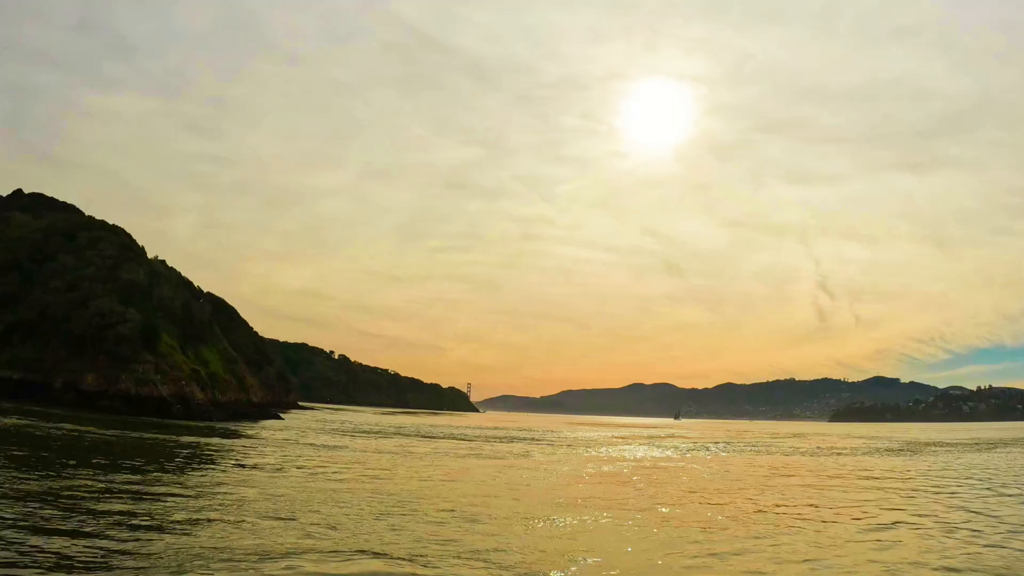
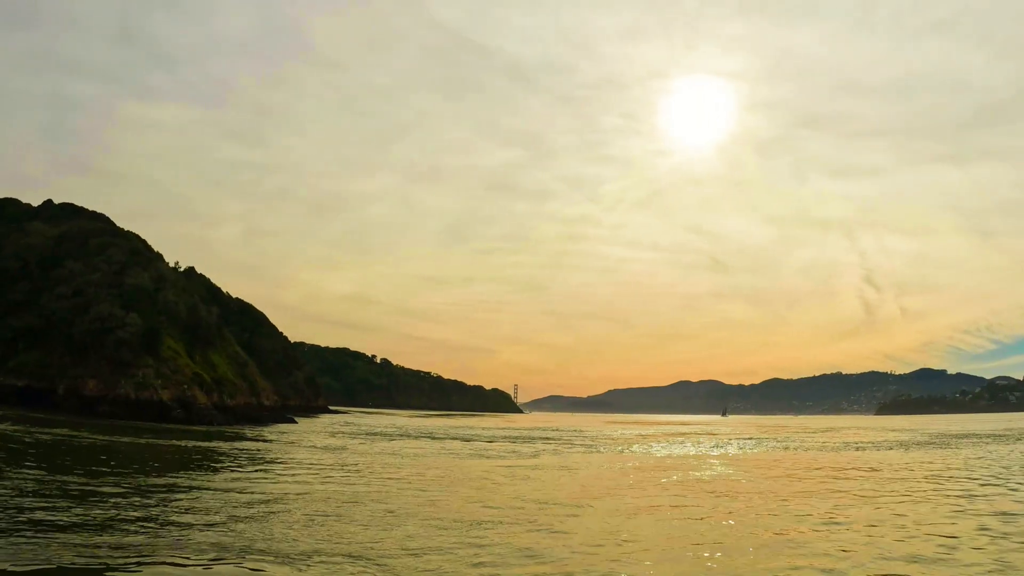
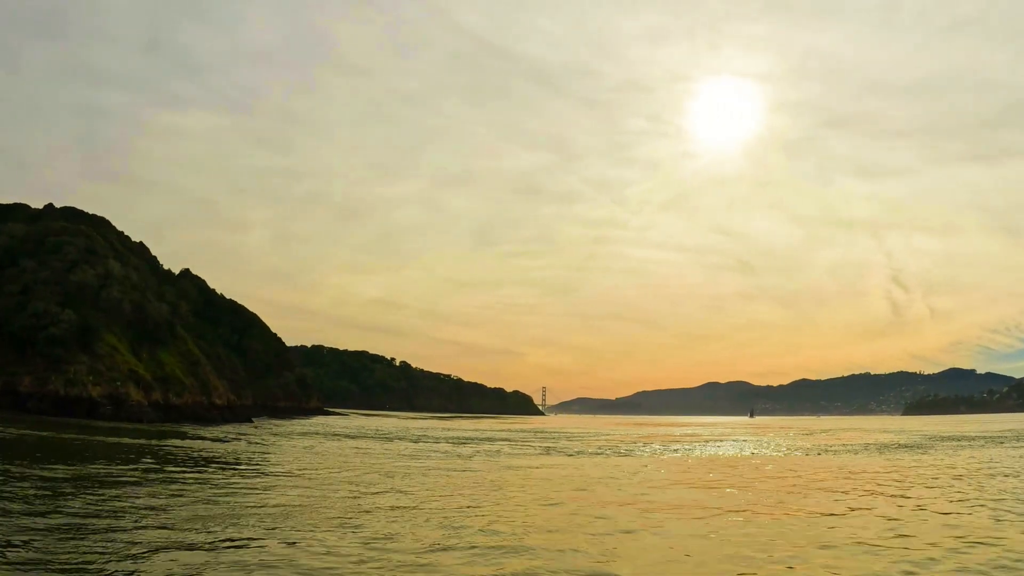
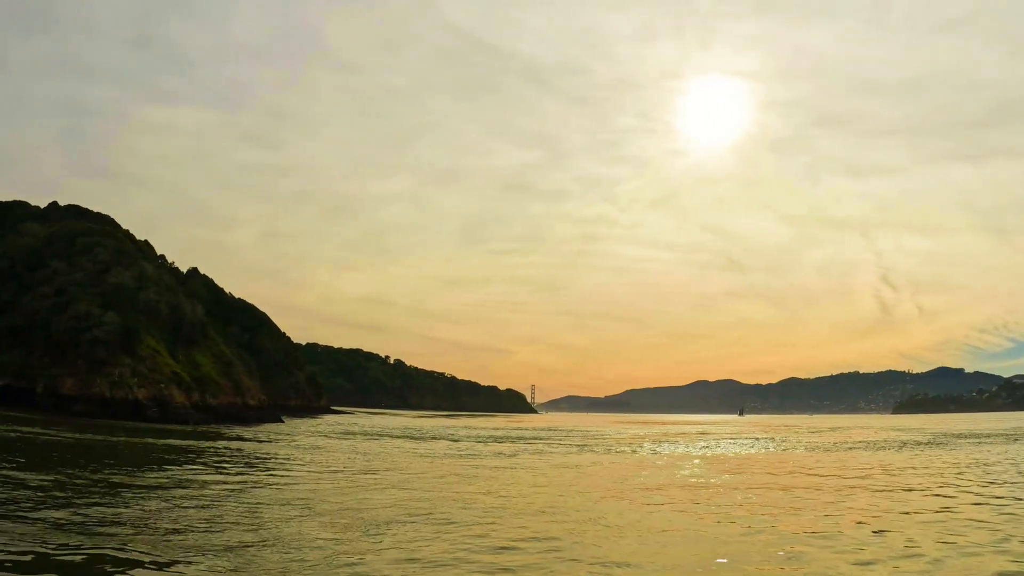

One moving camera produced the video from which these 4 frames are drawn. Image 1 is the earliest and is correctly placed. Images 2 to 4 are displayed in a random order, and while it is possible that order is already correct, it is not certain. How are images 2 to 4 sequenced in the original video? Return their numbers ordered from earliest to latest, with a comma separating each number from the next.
2, 4, 3
